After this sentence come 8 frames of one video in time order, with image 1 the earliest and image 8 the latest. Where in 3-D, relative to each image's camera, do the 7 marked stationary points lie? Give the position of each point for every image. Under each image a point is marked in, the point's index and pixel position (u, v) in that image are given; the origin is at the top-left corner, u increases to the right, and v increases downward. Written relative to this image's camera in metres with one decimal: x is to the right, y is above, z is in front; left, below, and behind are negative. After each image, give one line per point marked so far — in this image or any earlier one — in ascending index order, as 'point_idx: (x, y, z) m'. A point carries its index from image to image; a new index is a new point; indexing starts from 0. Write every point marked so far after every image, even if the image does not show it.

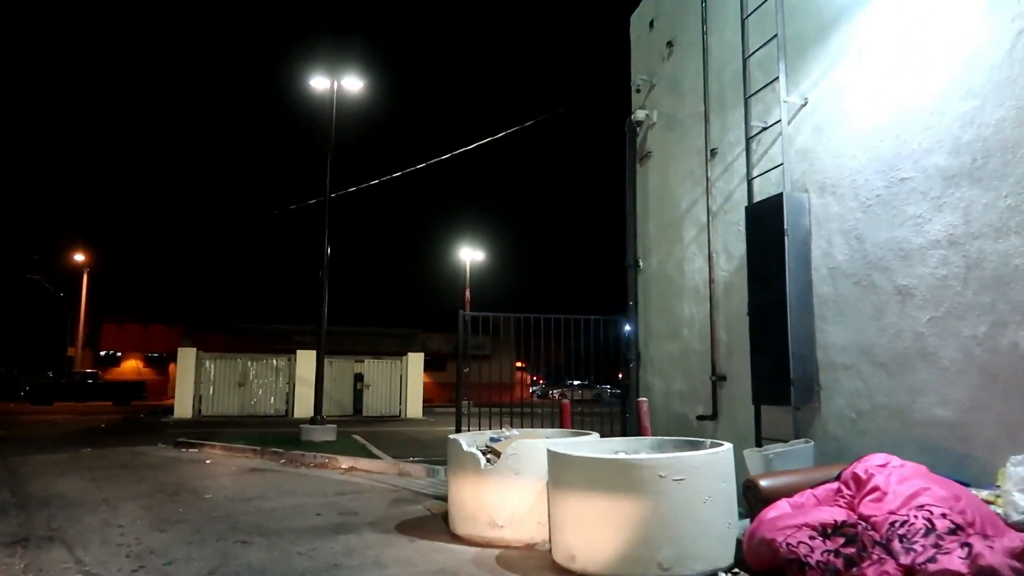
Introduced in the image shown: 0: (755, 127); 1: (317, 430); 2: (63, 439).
0: (+2.3, +1.5, +7.2) m
1: (-3.6, -2.6, +14.2) m
2: (-10.5, -3.6, +18.2) m
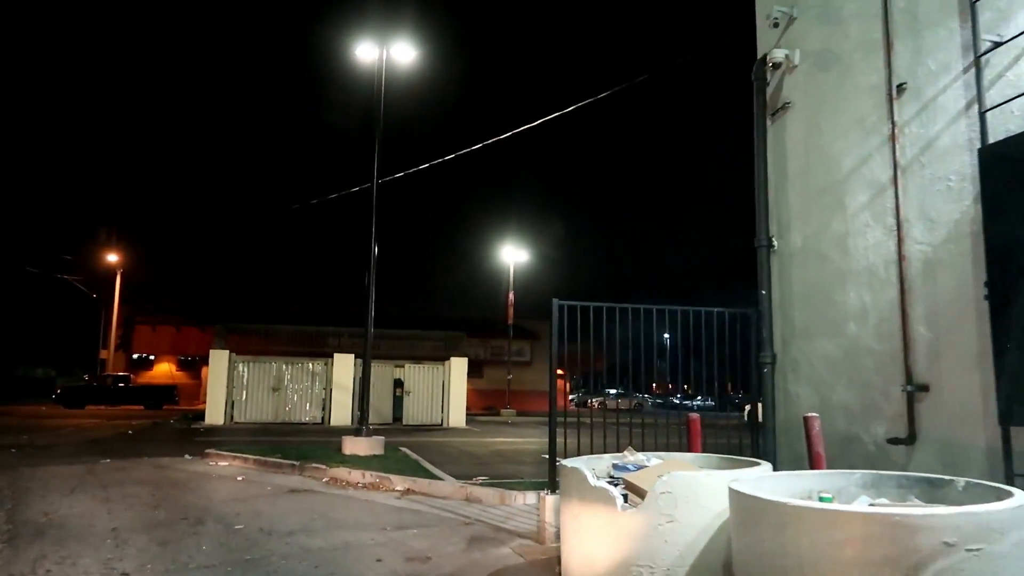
0: (+3.2, +1.6, +5.2) m
1: (-2.4, -2.5, +12.5) m
2: (-9.1, -3.4, +16.7) m
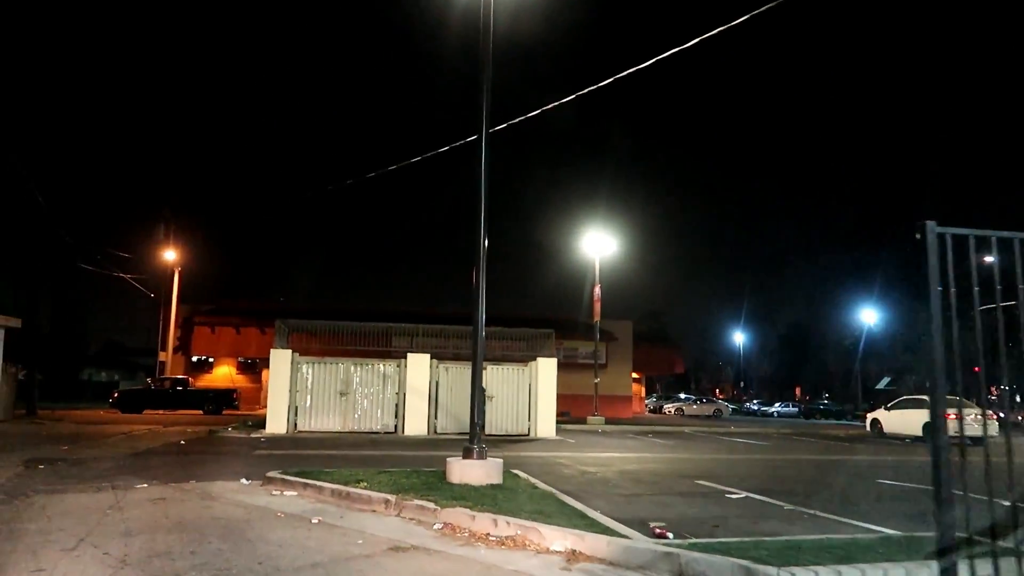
0: (+4.6, +2.1, +1.6) m
1: (-0.4, -2.1, +9.2) m
2: (-6.9, -3.1, +13.9) m
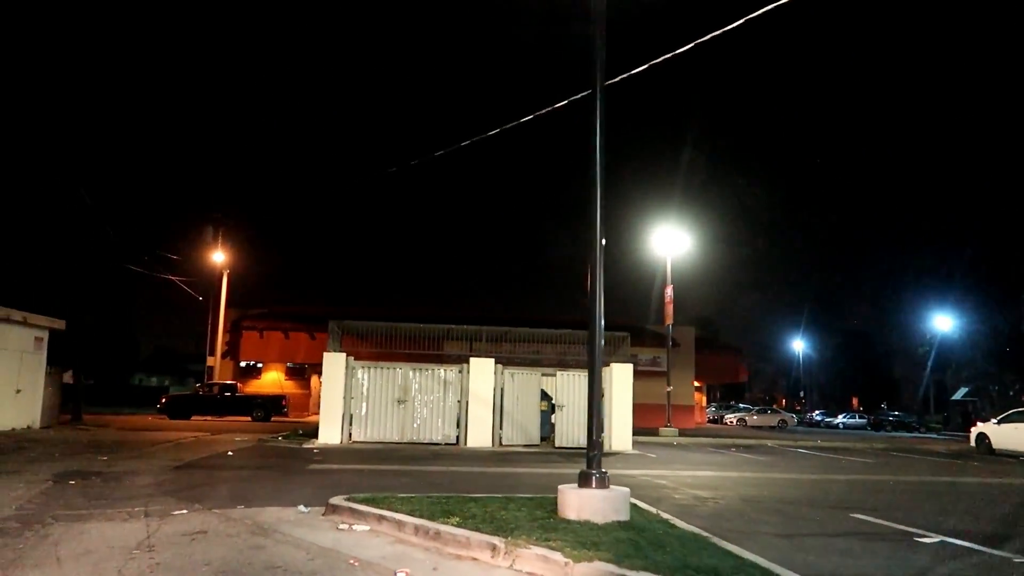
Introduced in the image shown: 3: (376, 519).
0: (+5.4, +2.3, -0.7) m
1: (+0.8, -1.9, +7.1) m
2: (-5.4, -3.0, +12.1) m
3: (-1.3, -2.2, +7.5) m
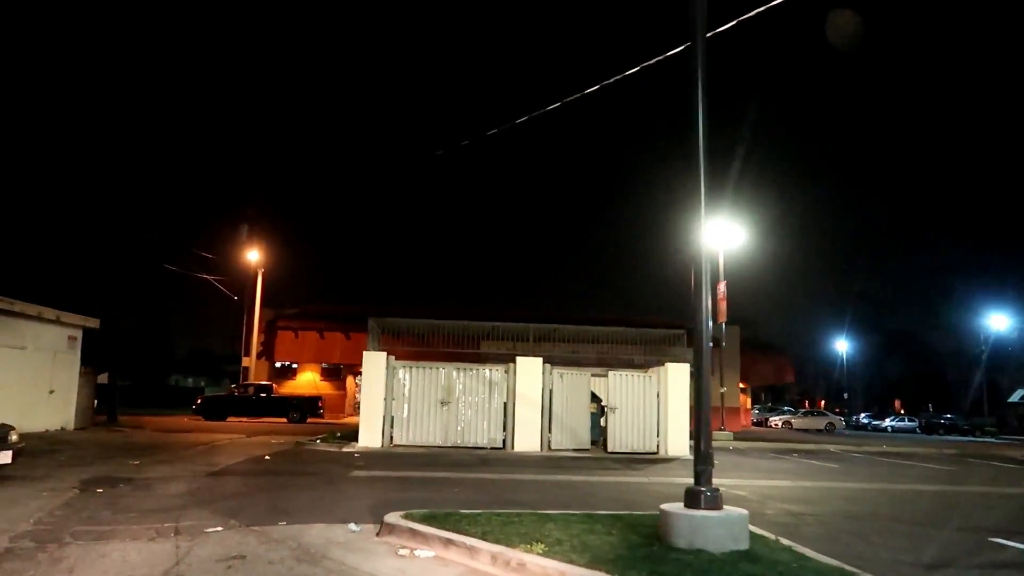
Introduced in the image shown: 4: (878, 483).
0: (+5.8, +2.5, -2.1) m
1: (+1.5, -1.8, +5.9) m
2: (-4.4, -2.9, +11.1) m
3: (-0.6, -2.1, +6.4) m
4: (+7.1, -3.8, +15.0) m
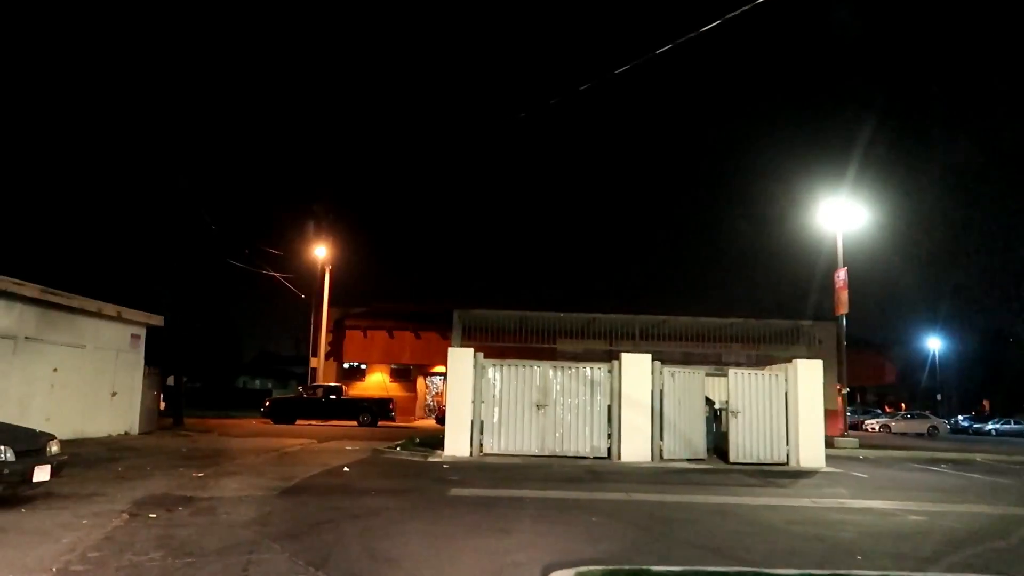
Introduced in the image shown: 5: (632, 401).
0: (+6.5, +3.0, -5.0) m
1: (+2.8, -1.4, +3.2) m
2: (-2.7, -2.6, +8.9) m
3: (+0.8, -1.8, +3.9) m
4: (+9.1, -3.4, +11.9) m
5: (+2.7, -2.6, +17.6) m
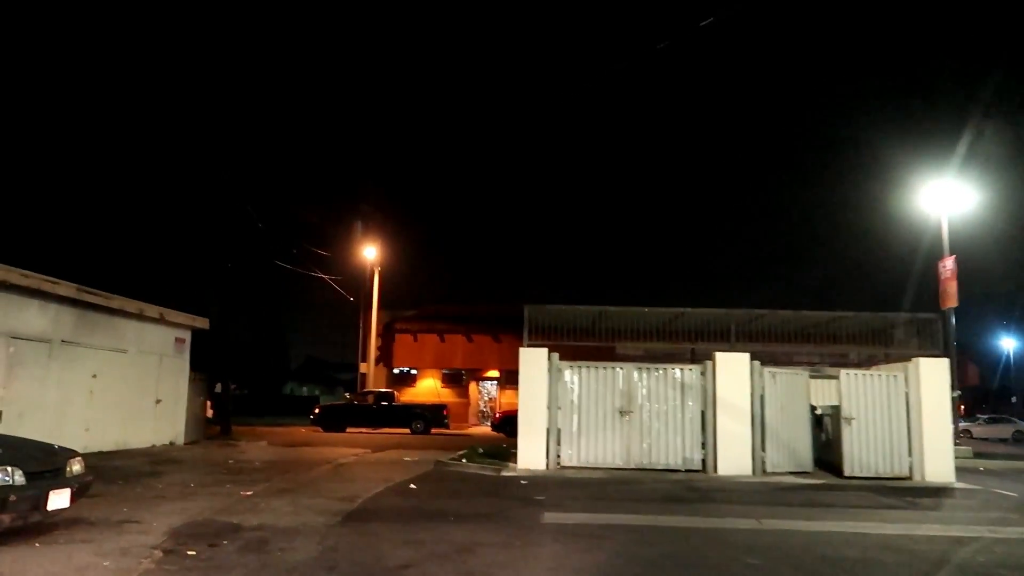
0: (+6.8, +3.3, -7.3) m
1: (+3.6, -1.1, +1.1) m
2: (-1.6, -2.4, +7.1) m
3: (+1.6, -1.5, +1.9) m
4: (+10.4, -3.1, +9.5) m
5: (+4.3, -2.4, +15.5) m
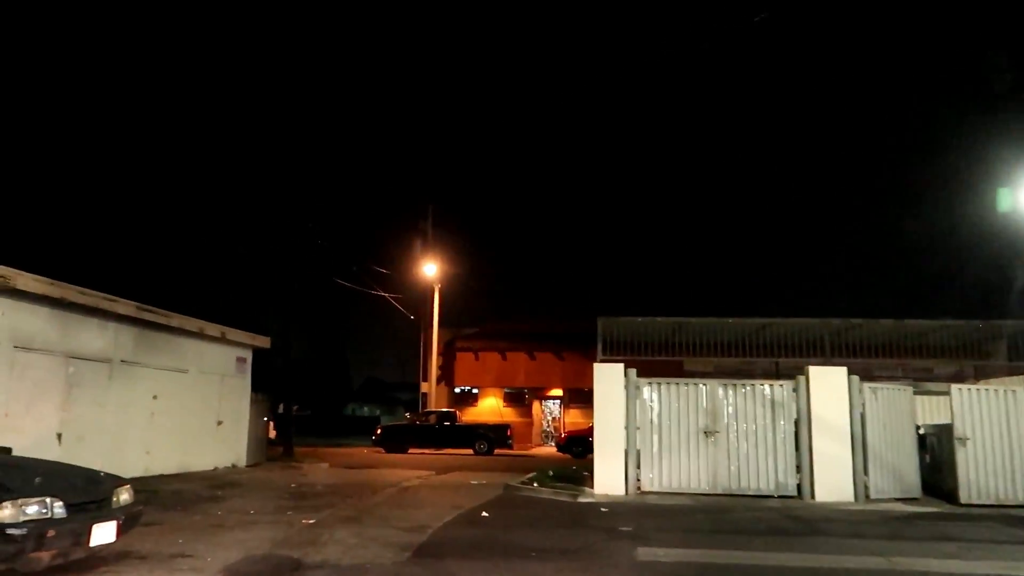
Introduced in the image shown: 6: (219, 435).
0: (+6.4, +3.8, -8.6) m
1: (+4.0, -0.9, -0.1) m
2: (-0.8, -2.5, +6.2) m
3: (+2.0, -1.4, +0.7) m
4: (+11.3, -2.9, +7.6) m
5: (+5.7, -2.5, +14.1) m
6: (-7.4, -3.7, +19.5) m
